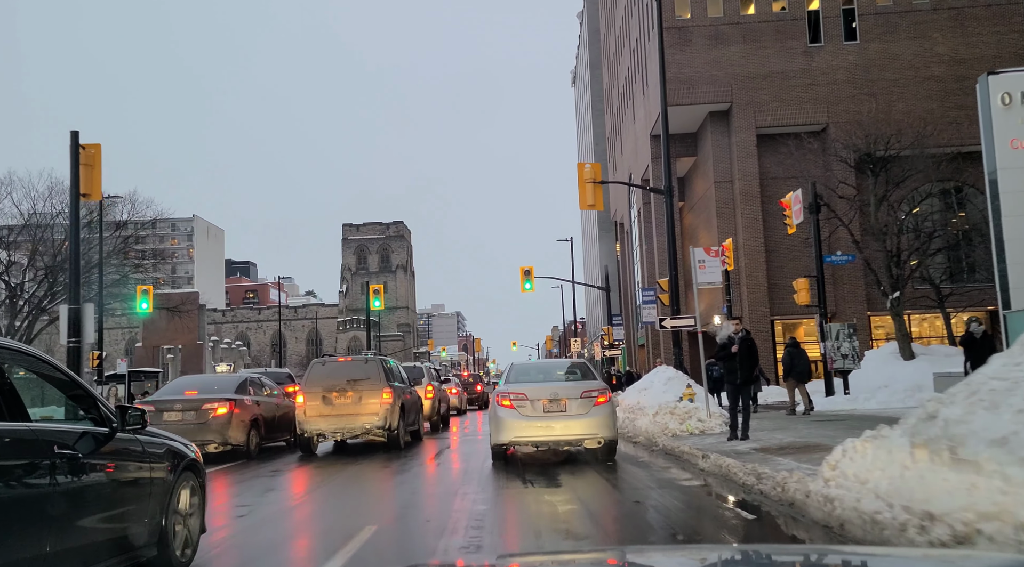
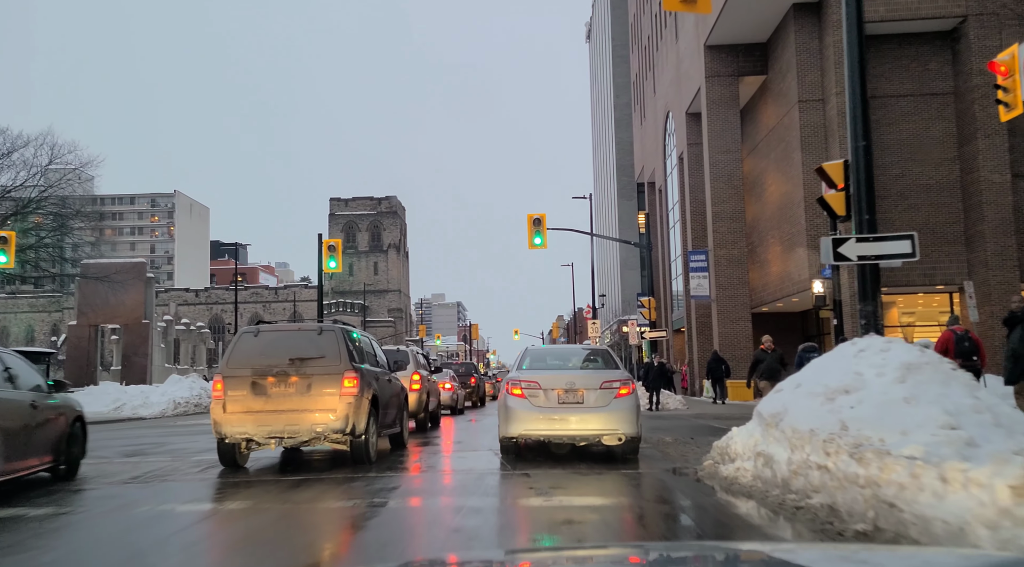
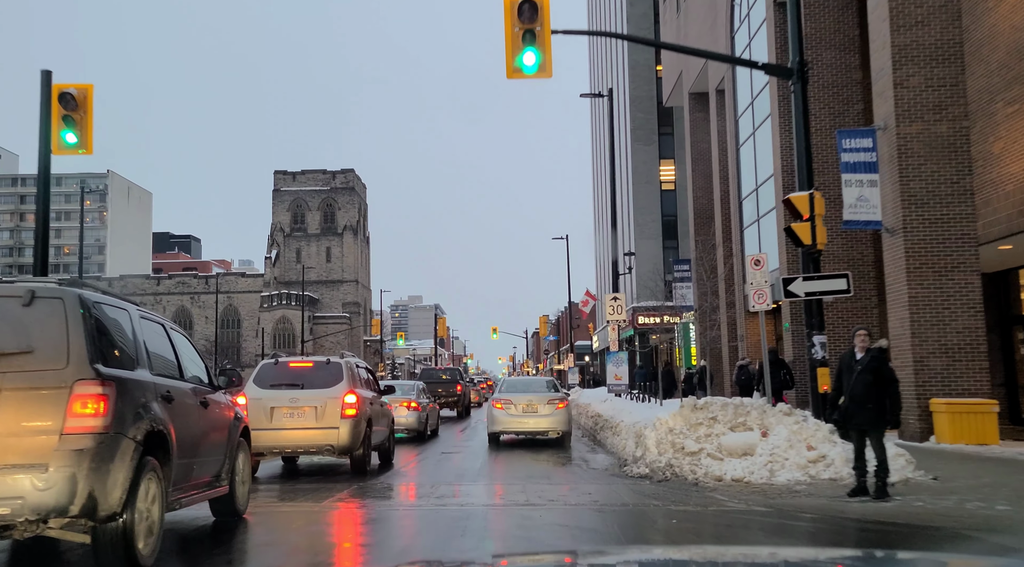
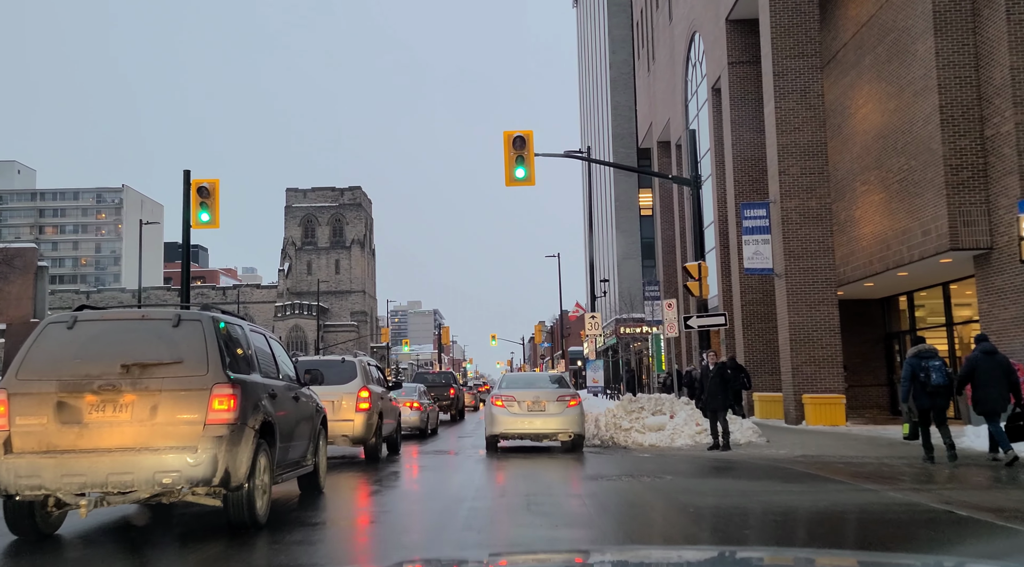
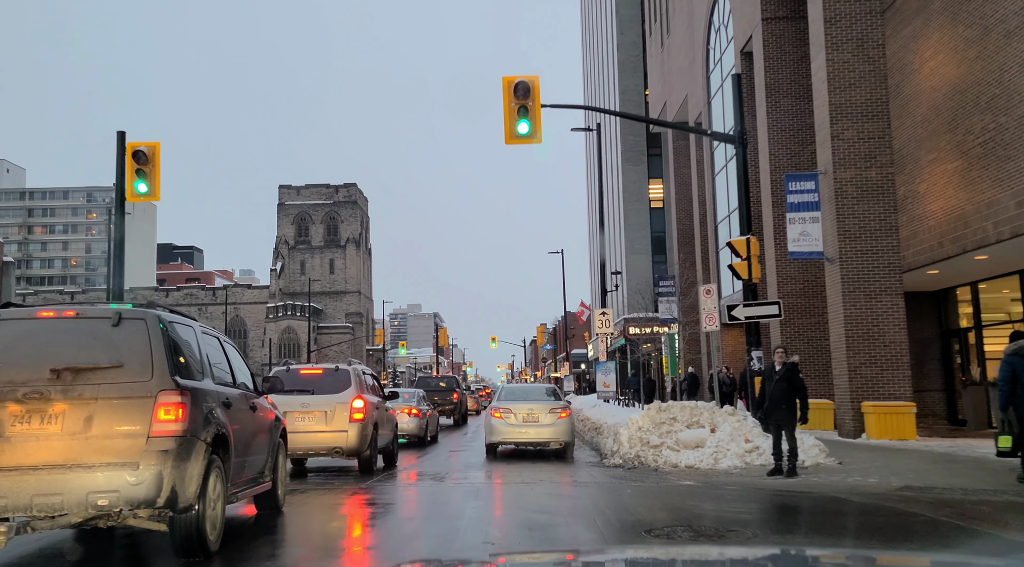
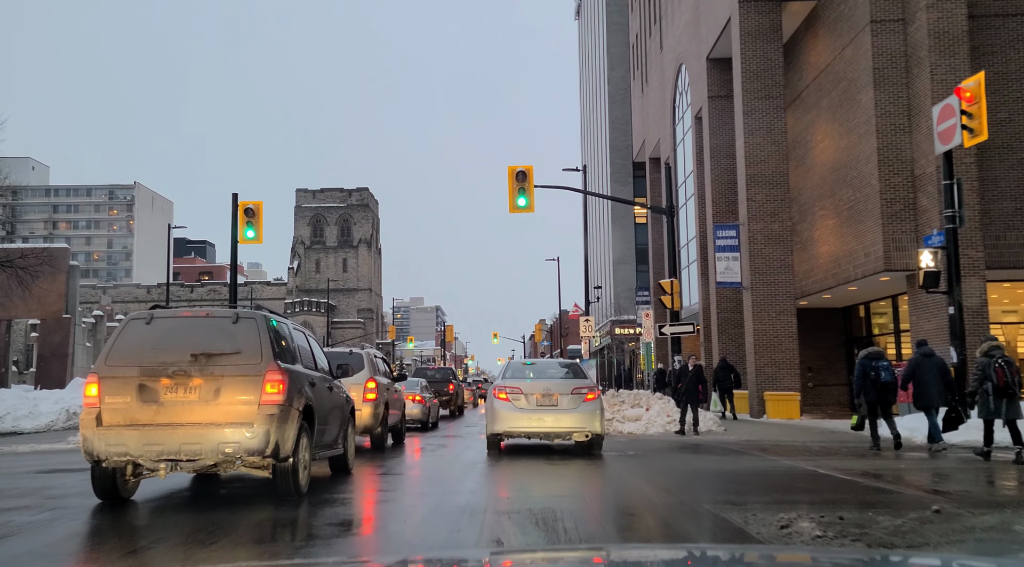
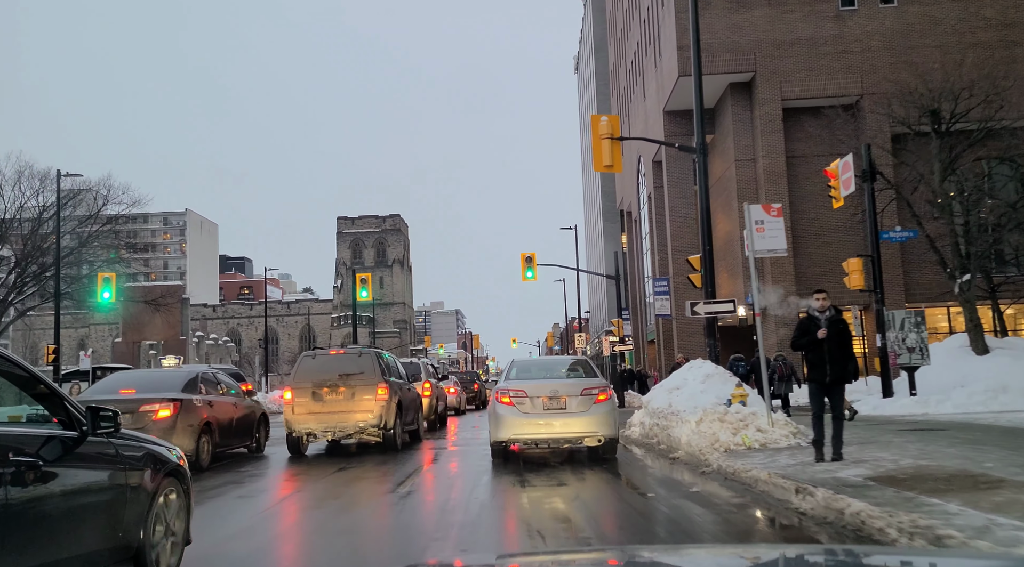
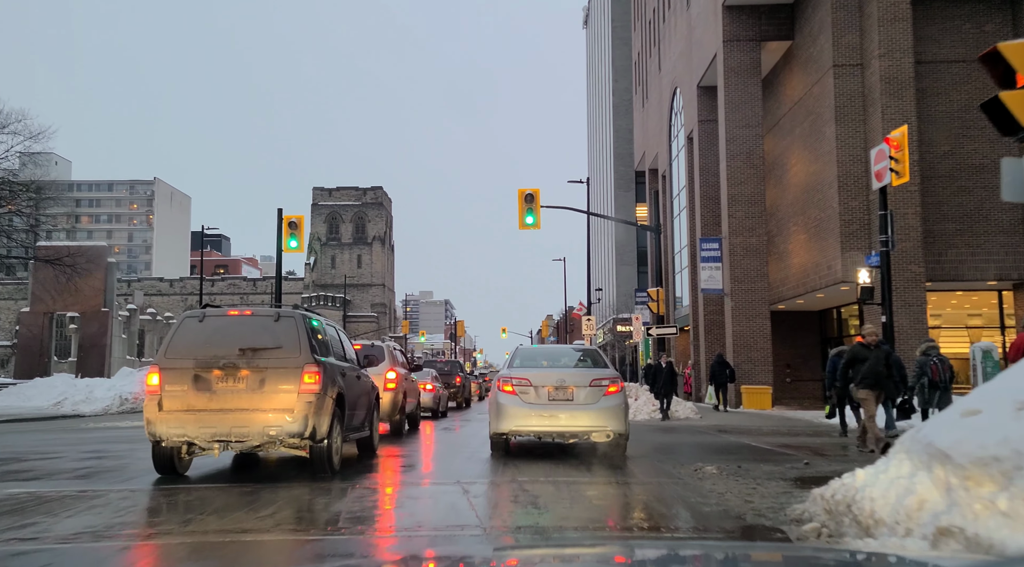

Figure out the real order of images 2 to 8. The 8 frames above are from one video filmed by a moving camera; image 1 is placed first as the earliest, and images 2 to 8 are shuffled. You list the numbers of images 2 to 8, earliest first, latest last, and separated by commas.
7, 2, 8, 6, 4, 5, 3
